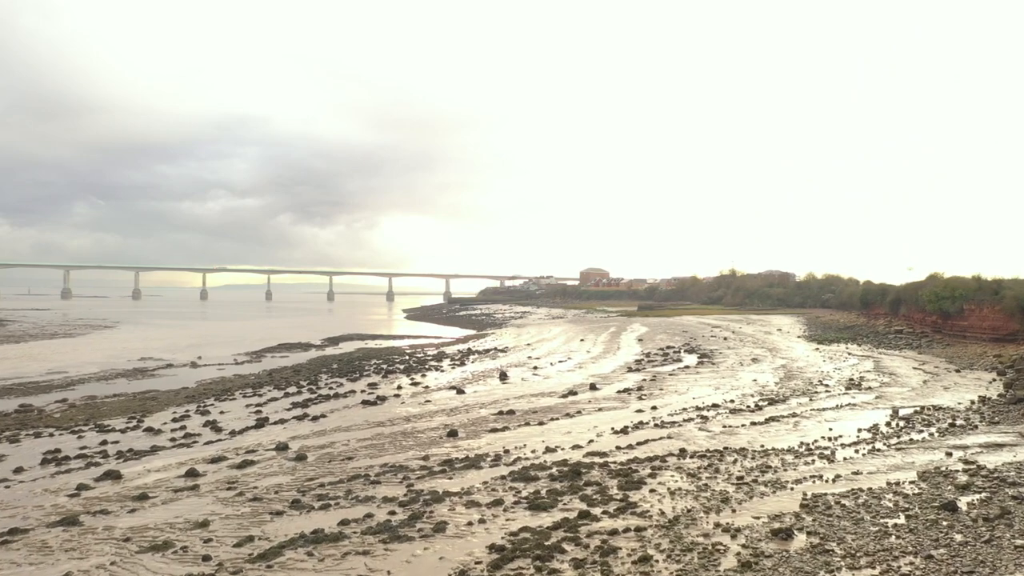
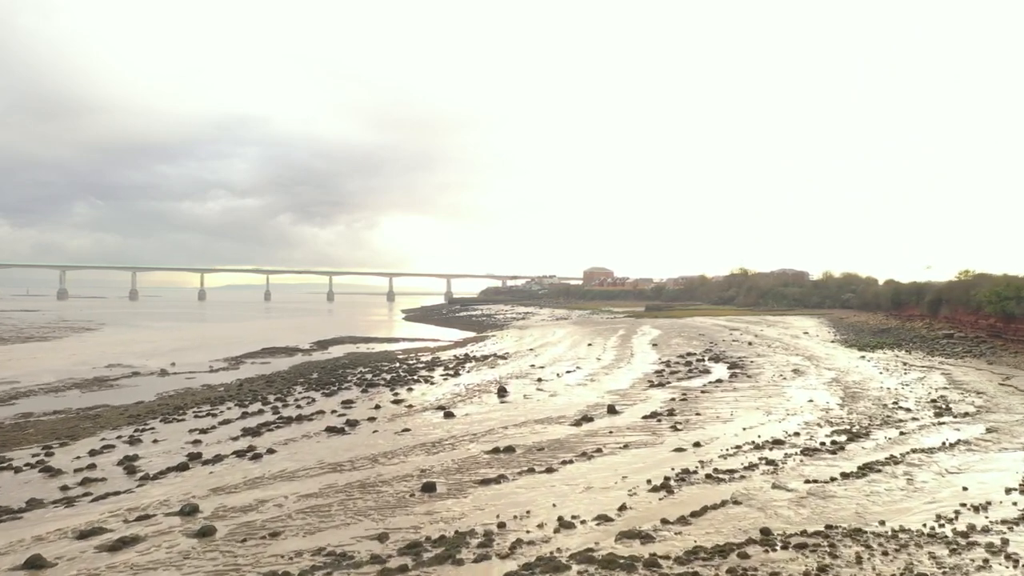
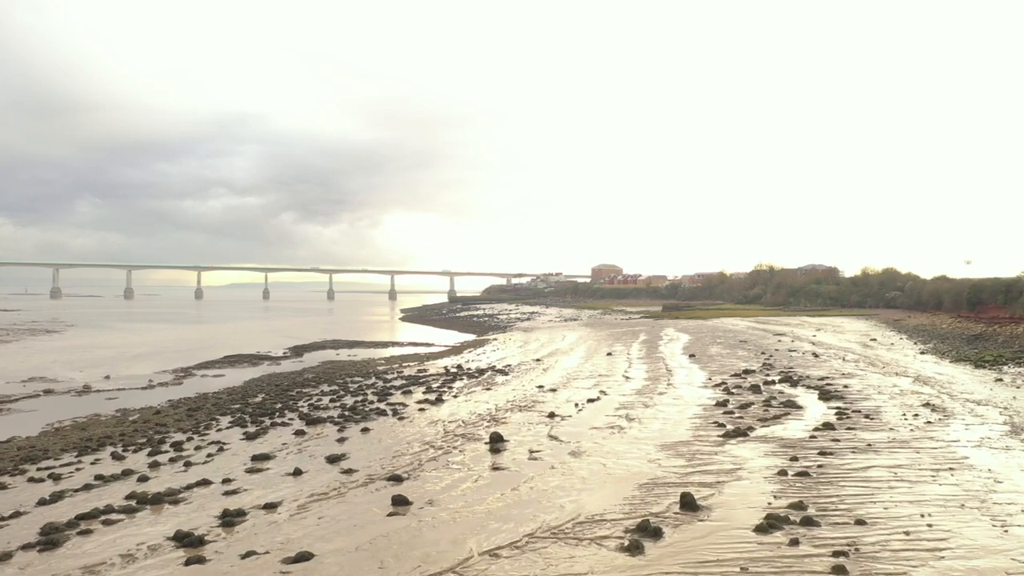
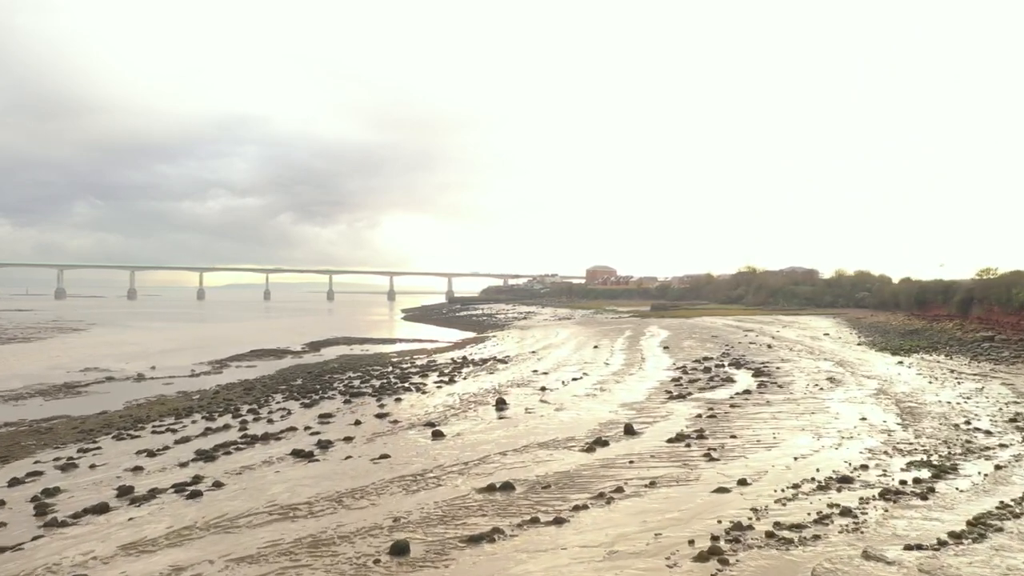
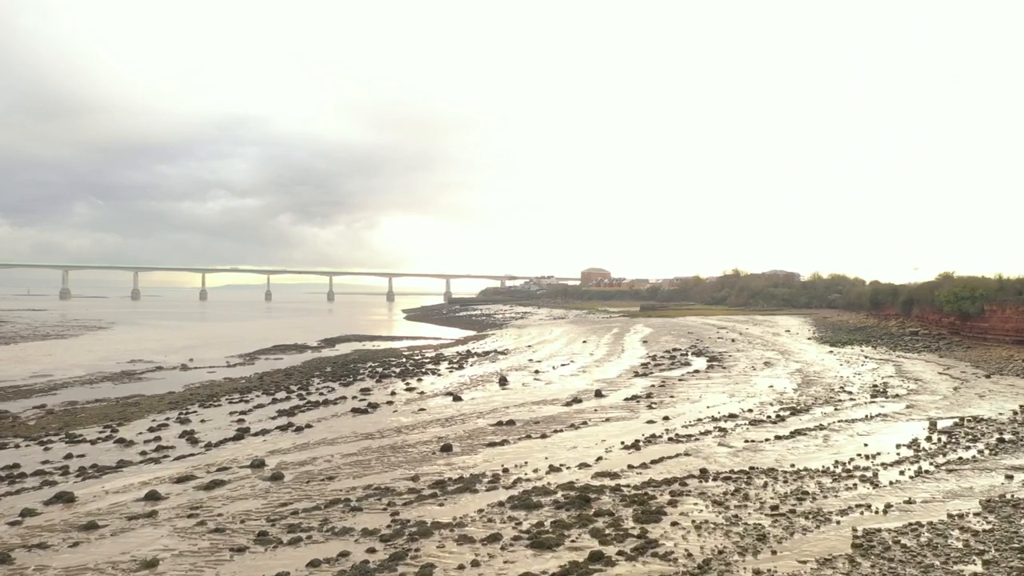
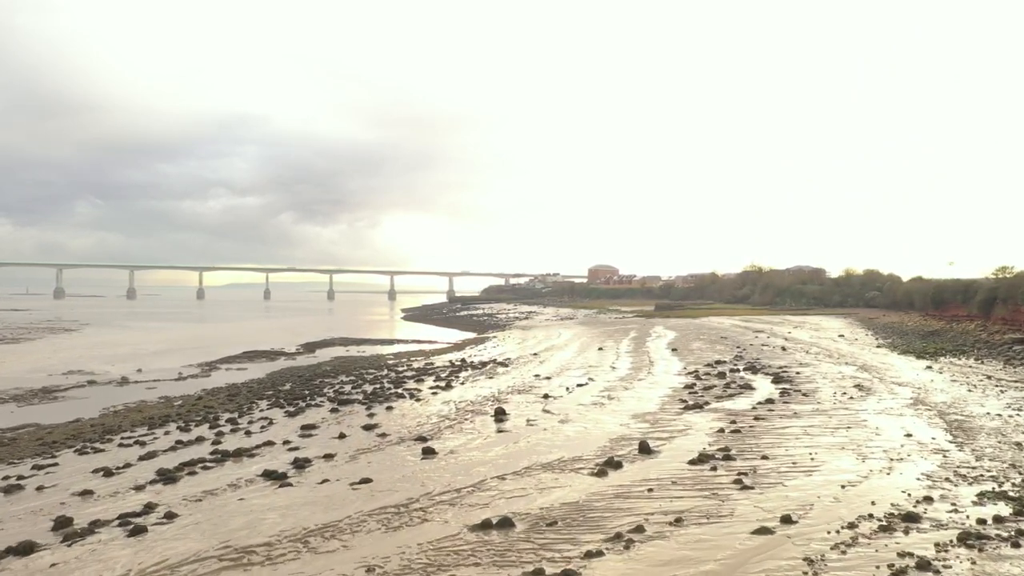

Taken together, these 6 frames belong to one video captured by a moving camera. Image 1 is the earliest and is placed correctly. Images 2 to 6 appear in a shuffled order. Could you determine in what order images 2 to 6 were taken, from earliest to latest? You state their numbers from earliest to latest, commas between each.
5, 2, 4, 6, 3
